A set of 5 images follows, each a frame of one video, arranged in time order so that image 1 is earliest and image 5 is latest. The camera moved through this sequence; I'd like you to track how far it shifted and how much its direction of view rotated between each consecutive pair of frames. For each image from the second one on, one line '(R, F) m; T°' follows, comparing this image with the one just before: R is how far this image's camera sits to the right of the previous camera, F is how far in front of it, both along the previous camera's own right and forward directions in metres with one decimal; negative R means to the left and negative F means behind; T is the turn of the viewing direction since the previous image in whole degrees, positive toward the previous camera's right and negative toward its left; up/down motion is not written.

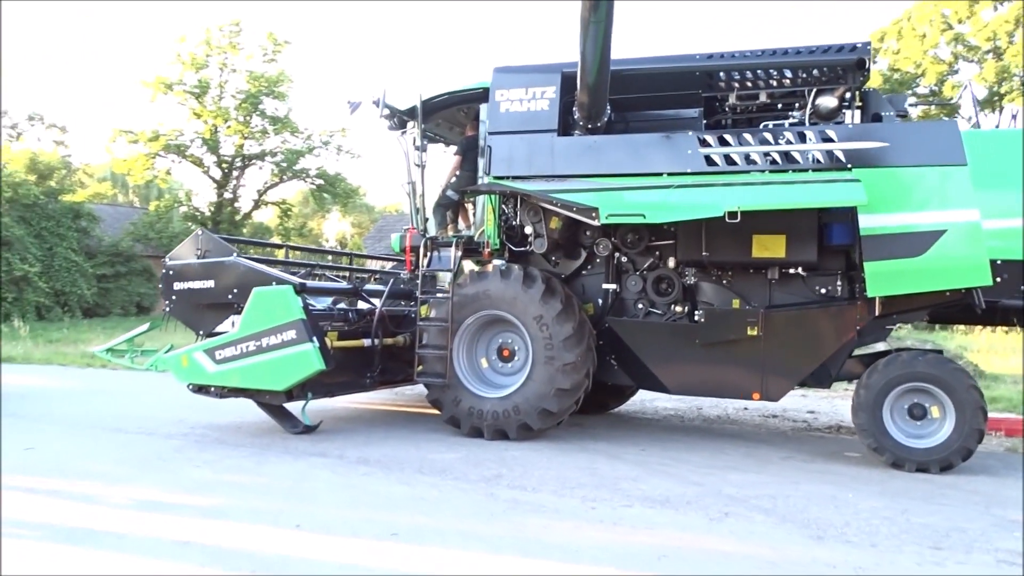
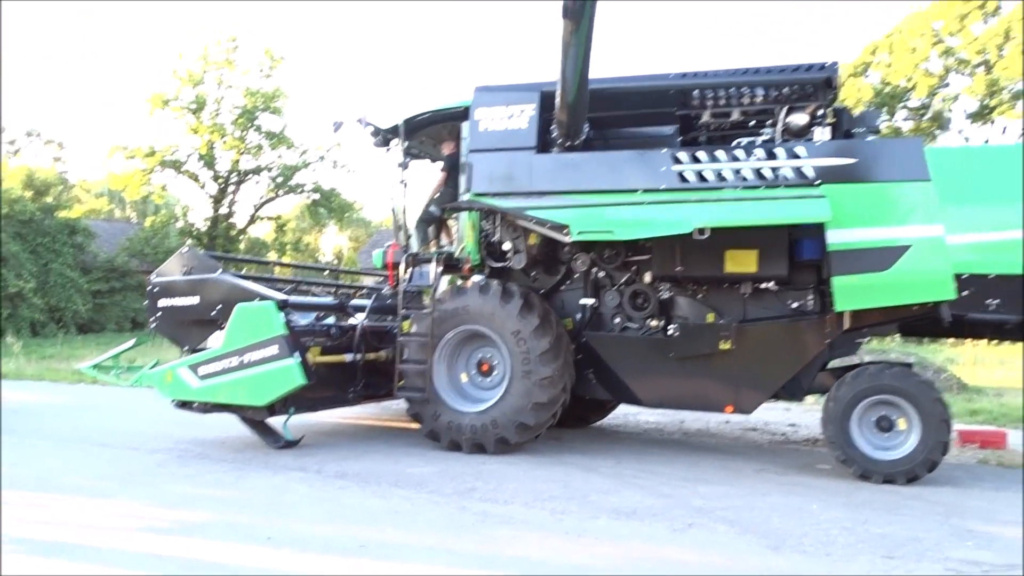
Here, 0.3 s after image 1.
(+0.2, -0.1) m; 0°
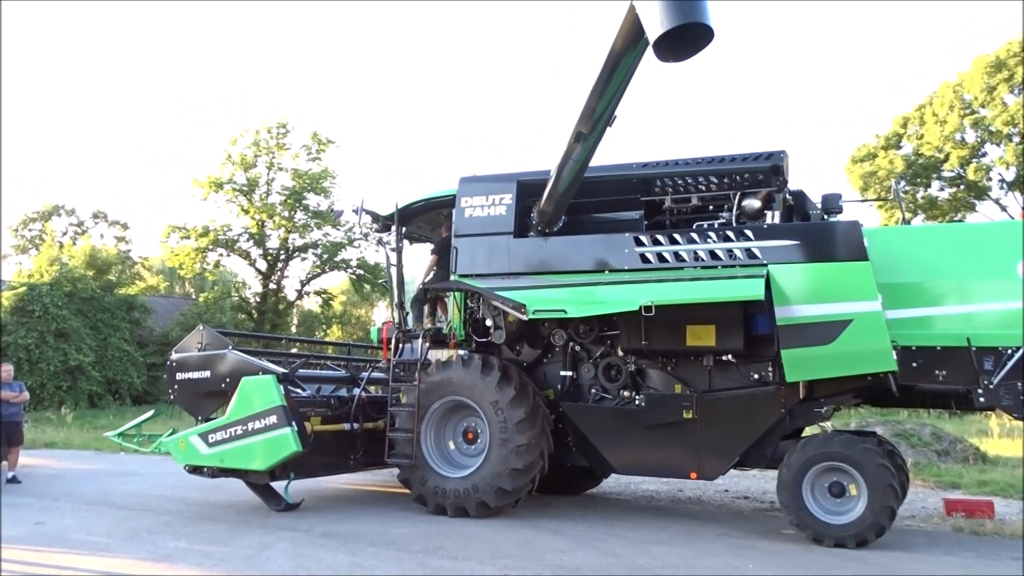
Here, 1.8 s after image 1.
(+0.7, -0.6) m; -4°
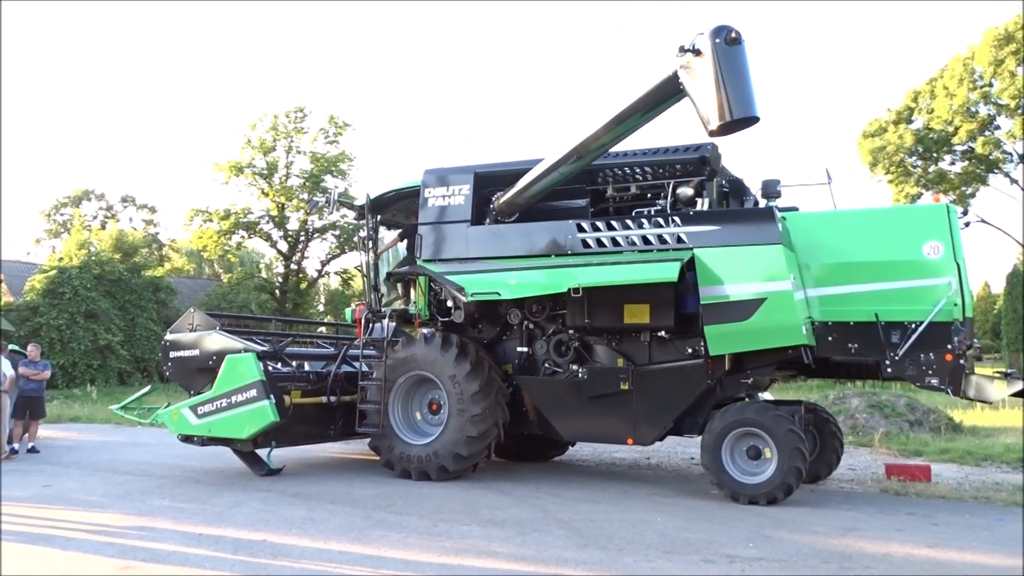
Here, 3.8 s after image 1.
(+0.7, -0.7) m; -2°
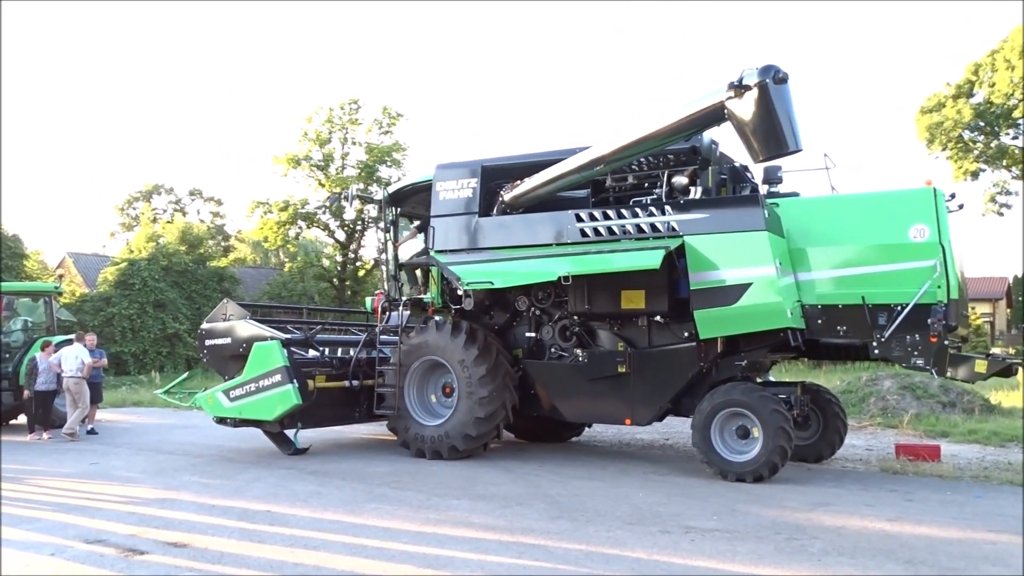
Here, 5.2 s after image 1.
(+0.6, -0.4) m; -4°
